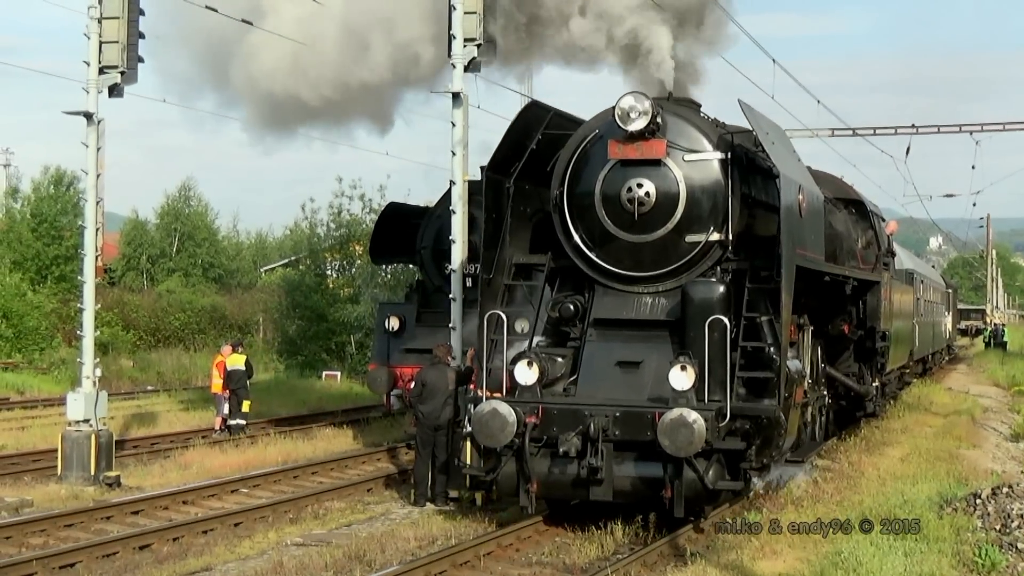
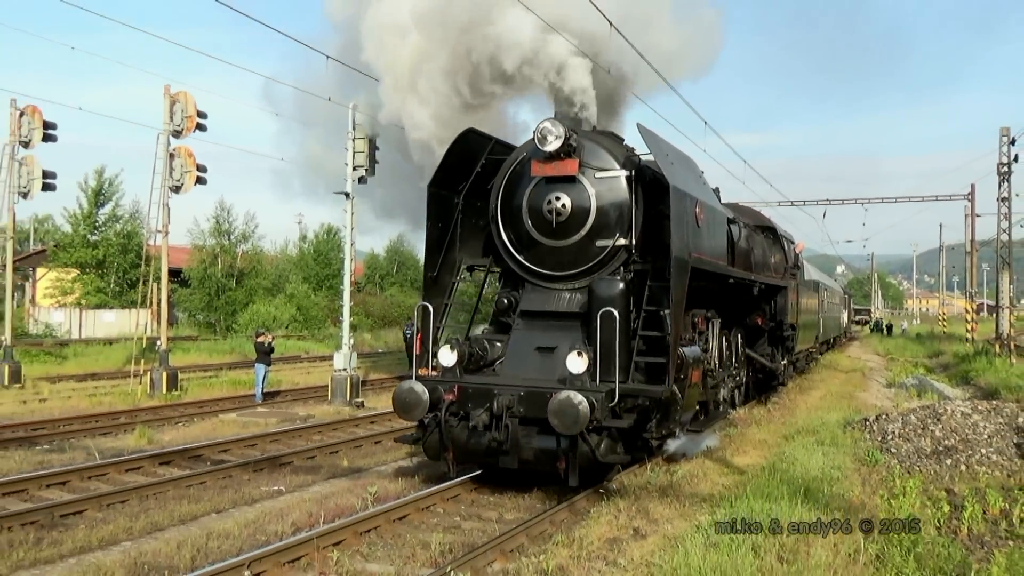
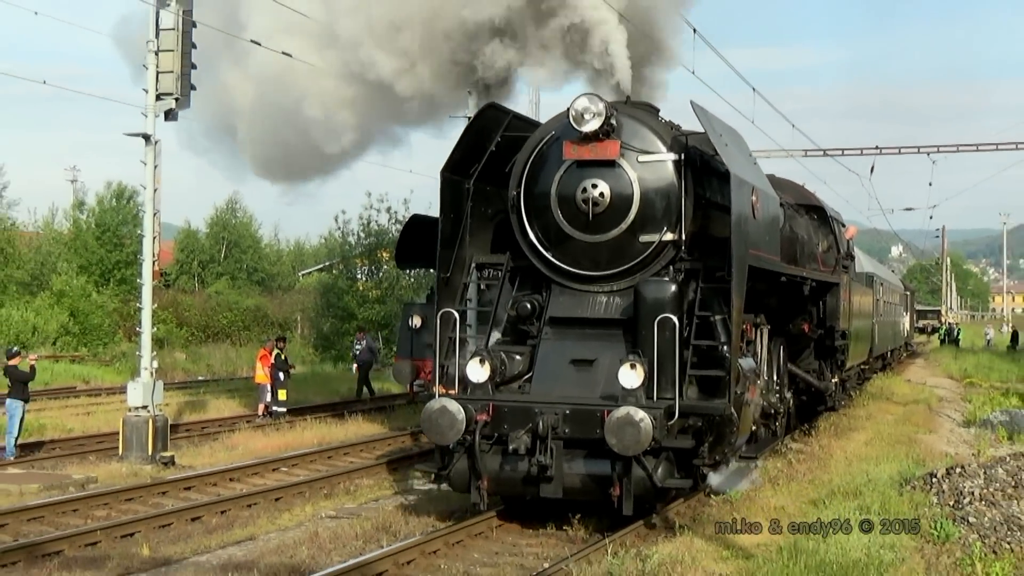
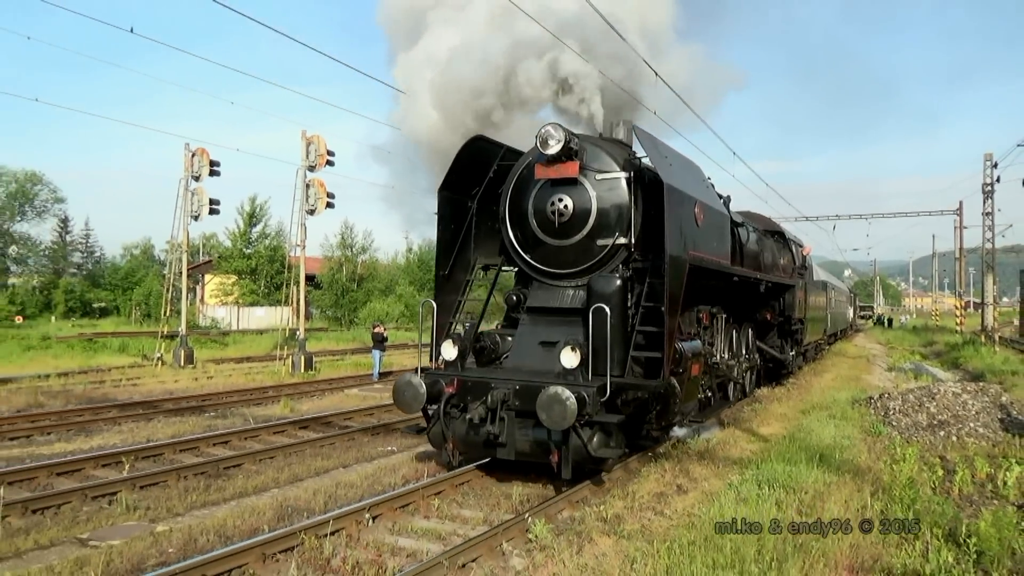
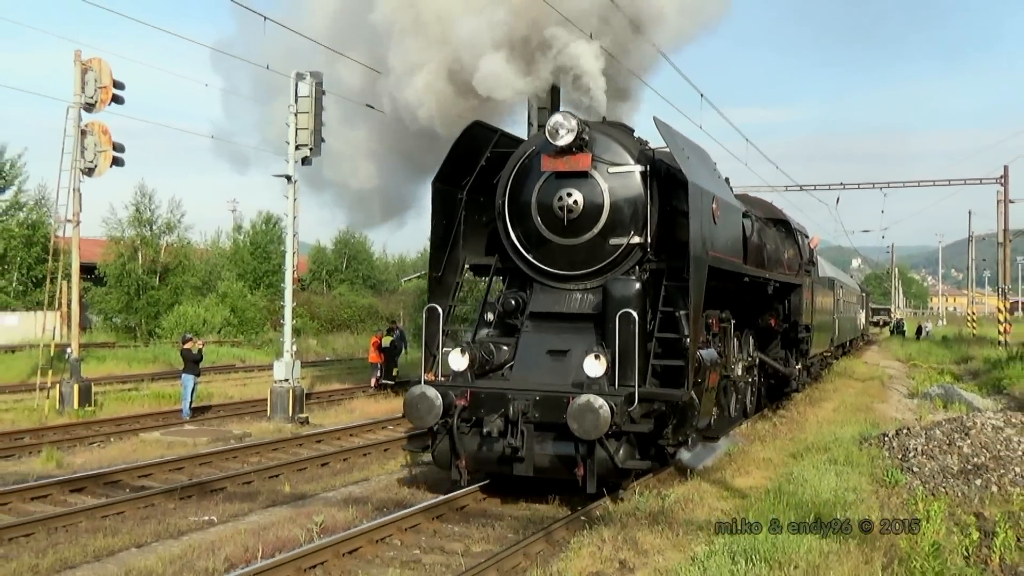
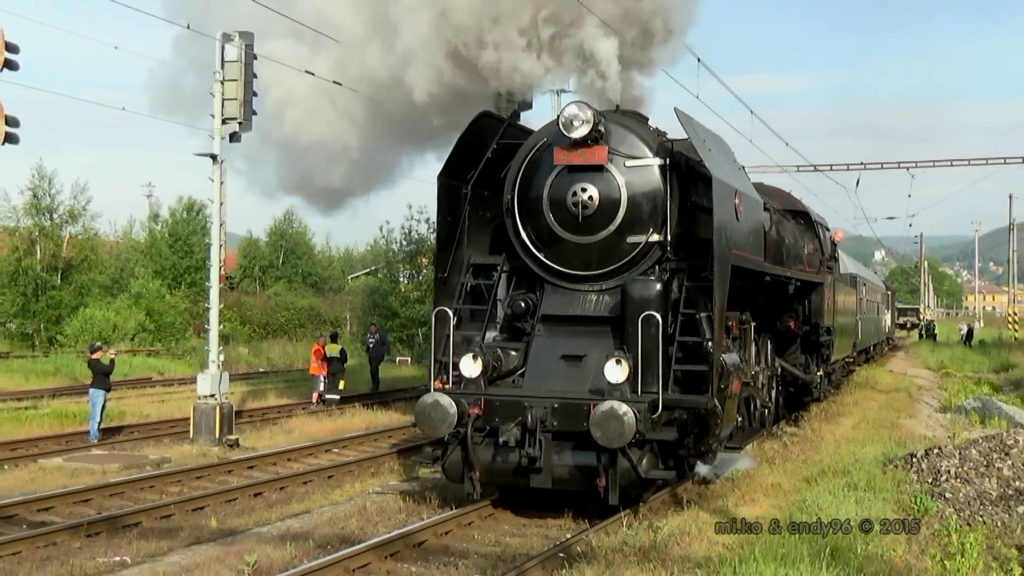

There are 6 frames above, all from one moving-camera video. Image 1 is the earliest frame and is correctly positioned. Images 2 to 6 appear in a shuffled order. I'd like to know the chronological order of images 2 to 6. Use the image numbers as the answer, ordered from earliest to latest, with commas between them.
3, 6, 5, 2, 4
